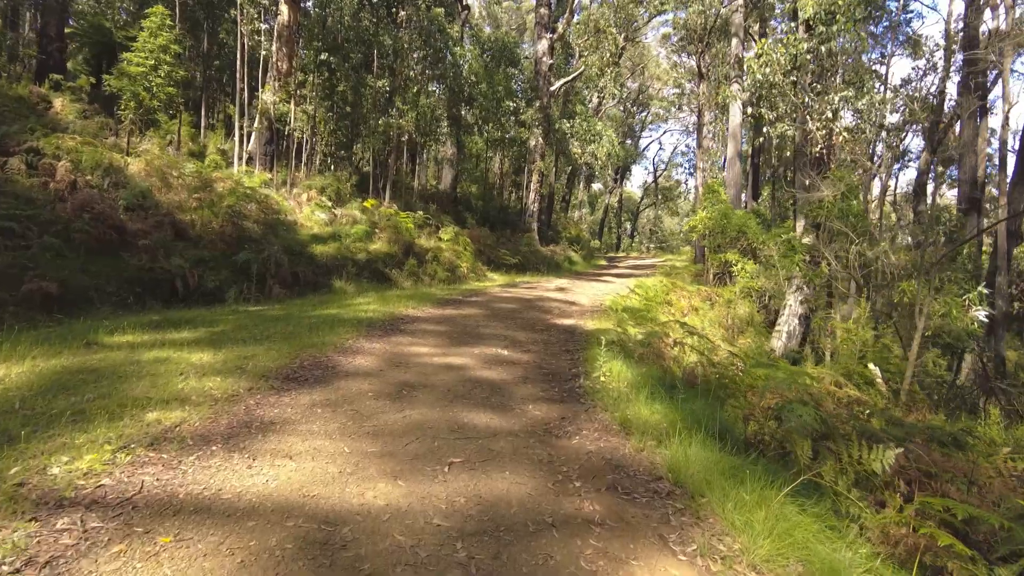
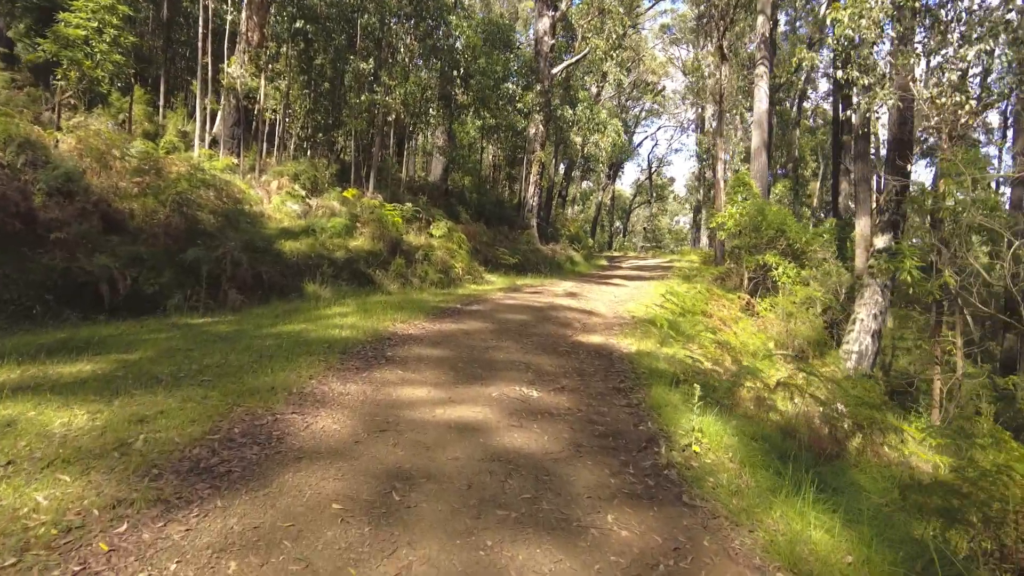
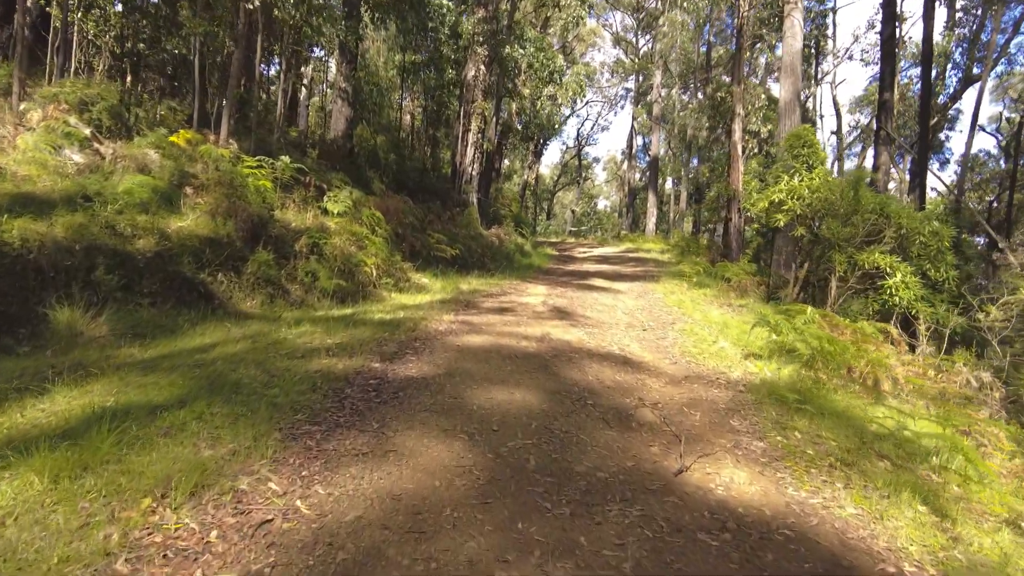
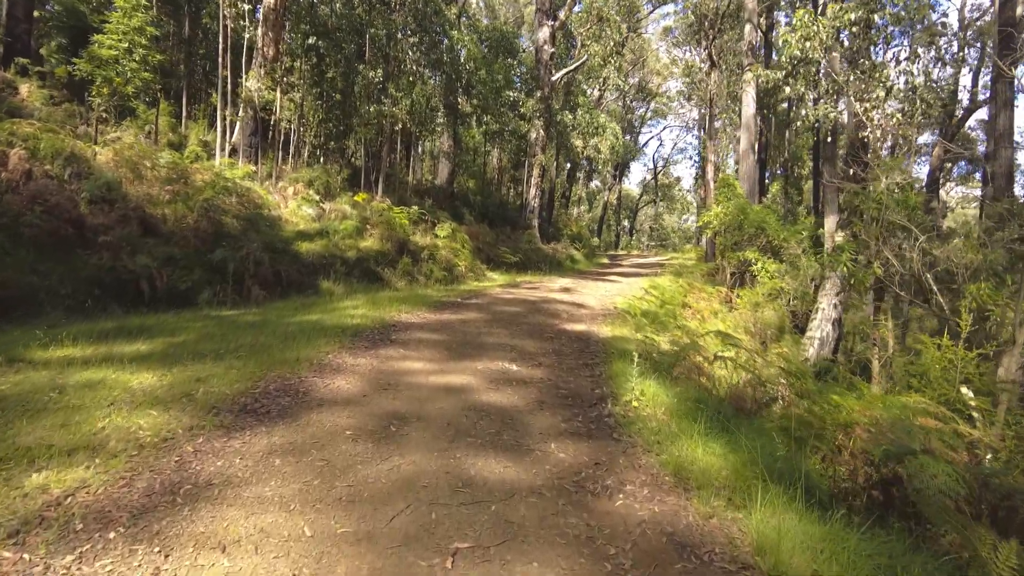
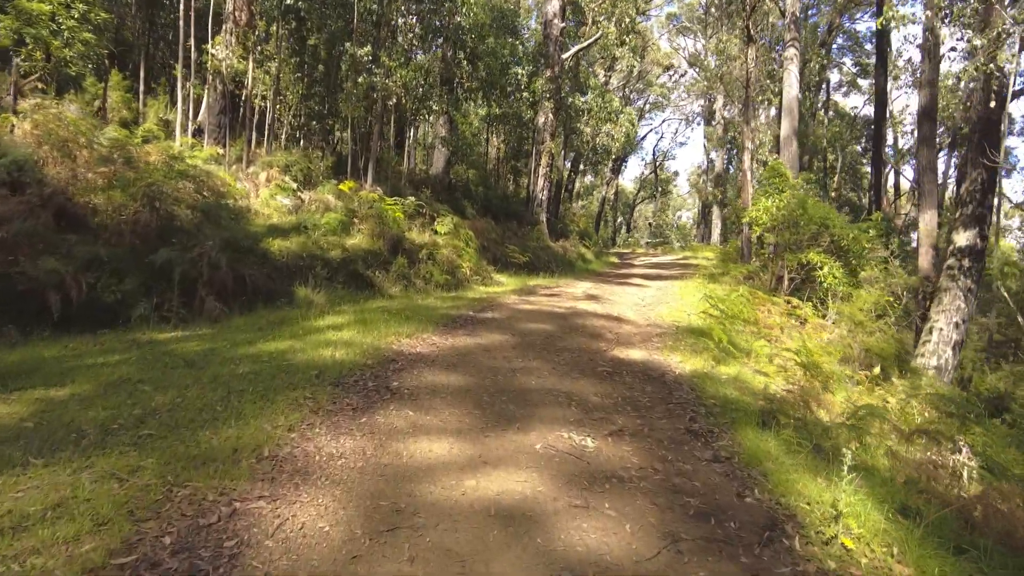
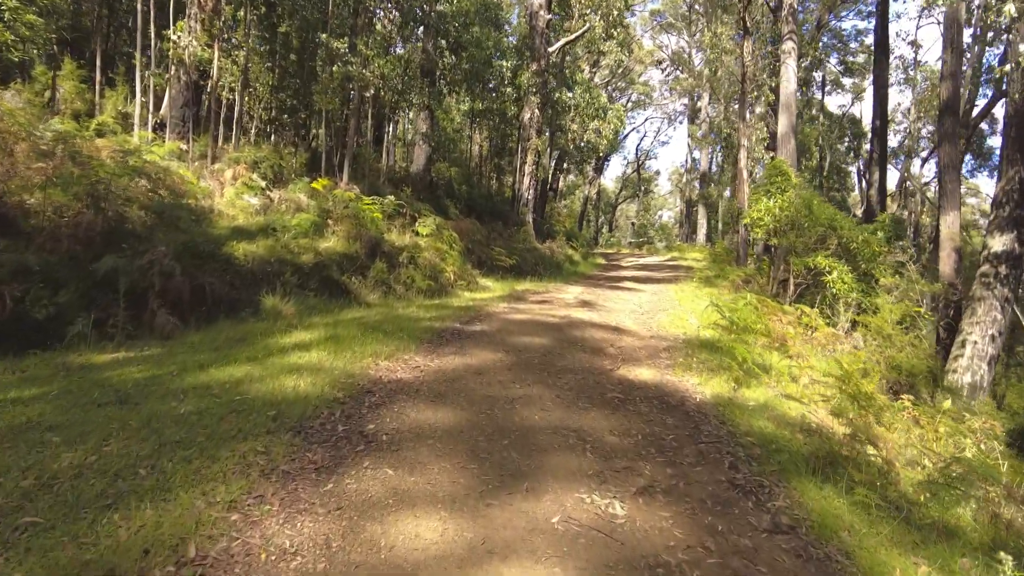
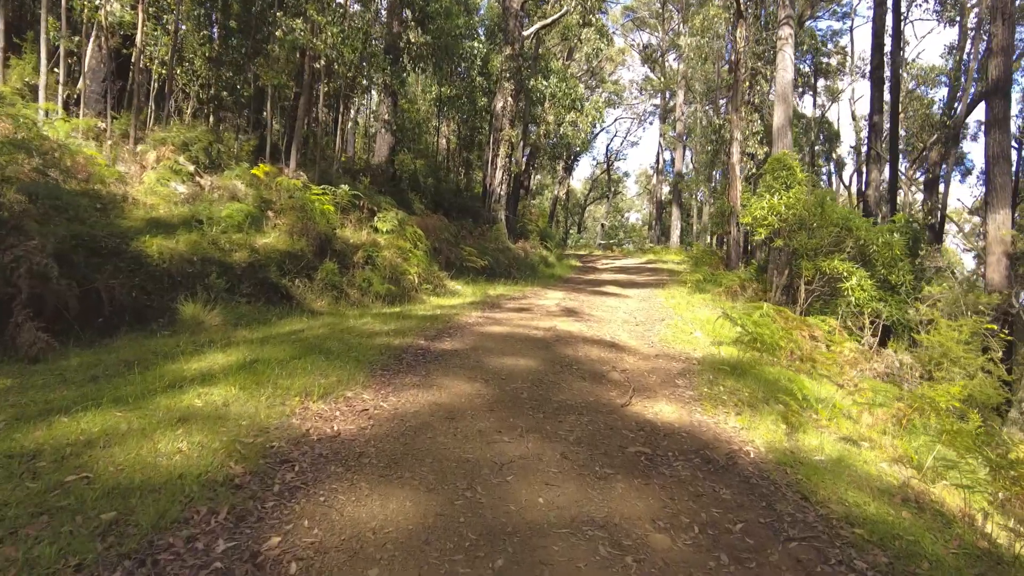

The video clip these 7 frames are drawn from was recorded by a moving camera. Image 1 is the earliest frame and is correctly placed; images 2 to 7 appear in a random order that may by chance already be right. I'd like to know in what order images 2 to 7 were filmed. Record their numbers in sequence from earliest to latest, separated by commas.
4, 2, 5, 6, 7, 3
